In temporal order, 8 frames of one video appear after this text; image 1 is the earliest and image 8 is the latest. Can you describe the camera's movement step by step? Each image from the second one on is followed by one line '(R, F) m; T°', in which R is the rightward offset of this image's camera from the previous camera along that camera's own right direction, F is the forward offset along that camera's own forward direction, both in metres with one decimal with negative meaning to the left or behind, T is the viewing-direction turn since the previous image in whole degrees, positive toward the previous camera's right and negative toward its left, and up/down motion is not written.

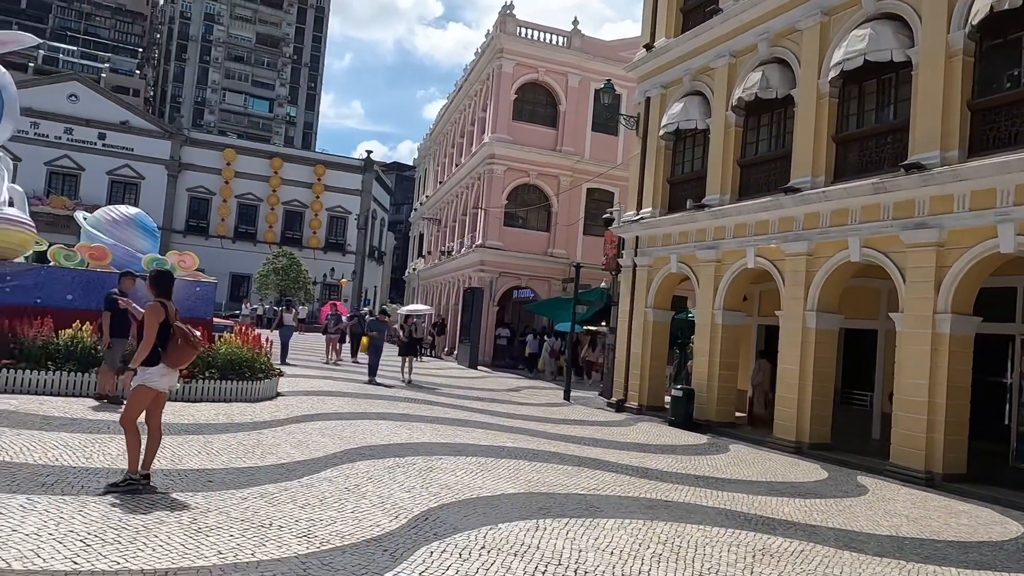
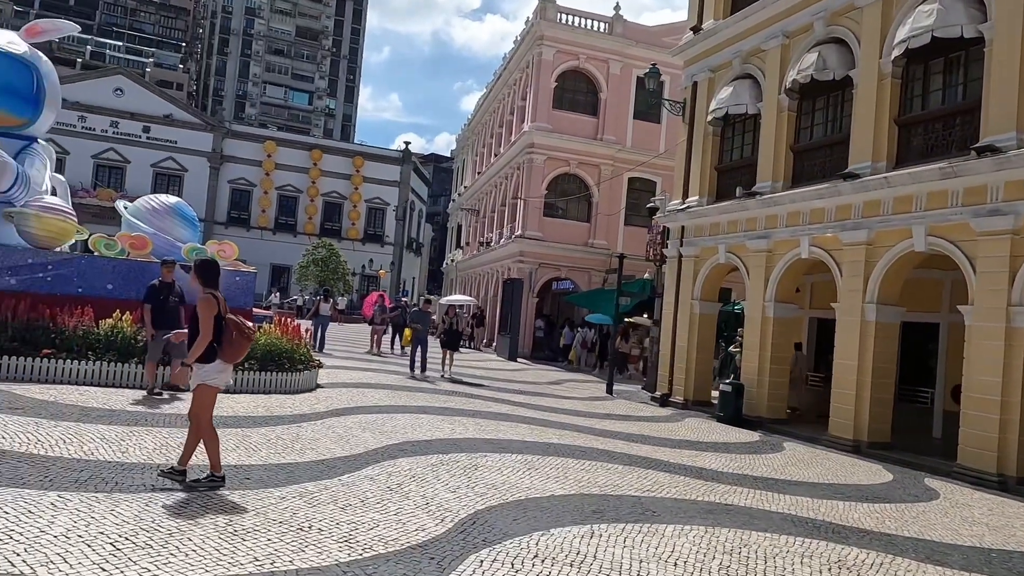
(-0.1, +0.4) m; -3°
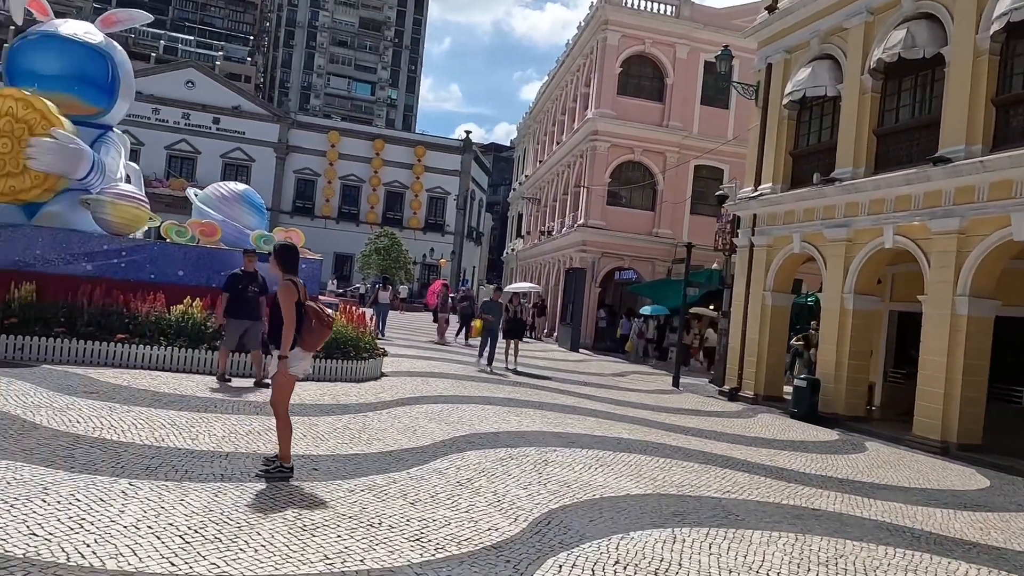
(-0.1, +0.3) m; -4°
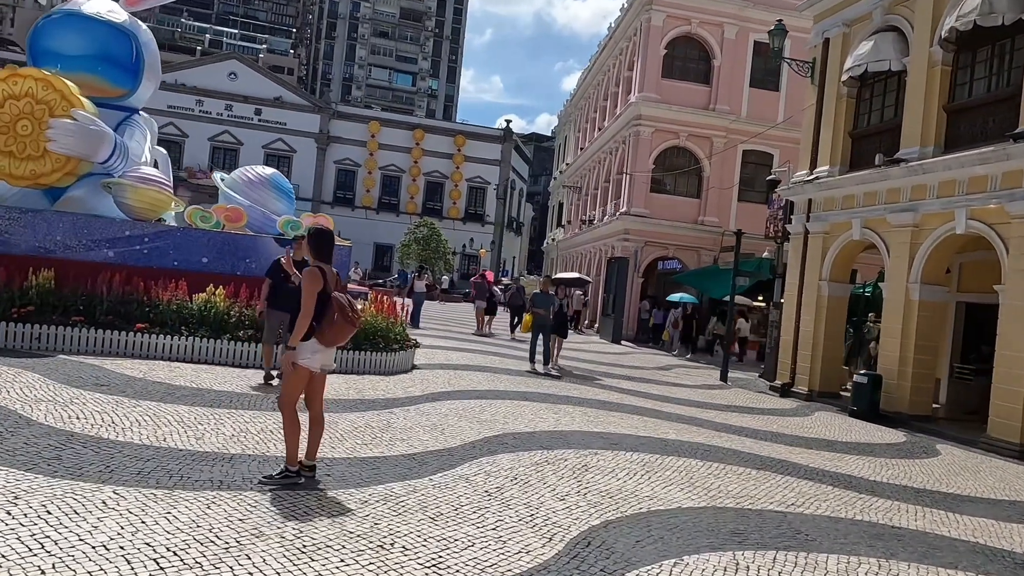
(0.0, +0.7) m; -3°
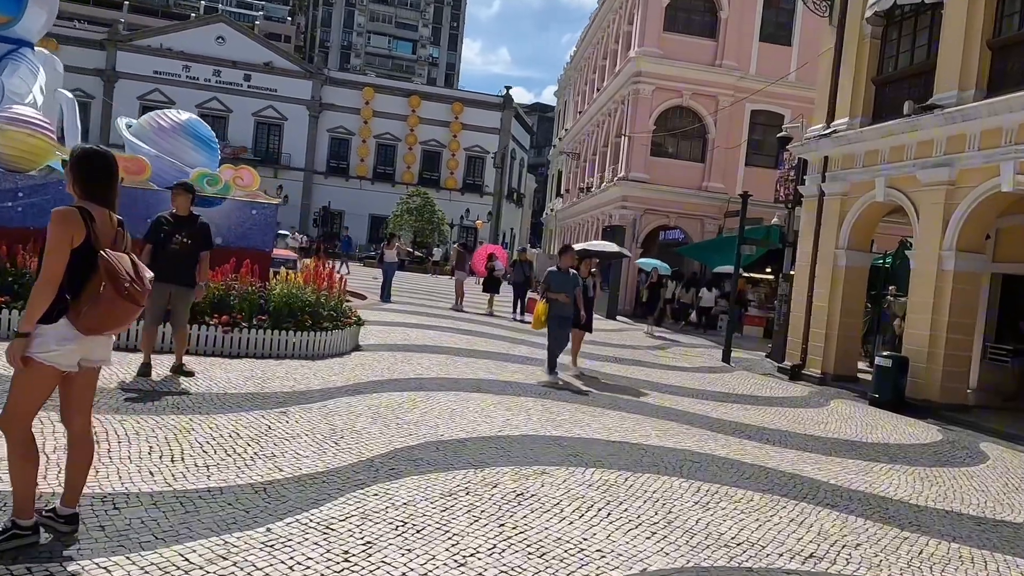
(+0.6, +1.9) m; -1°
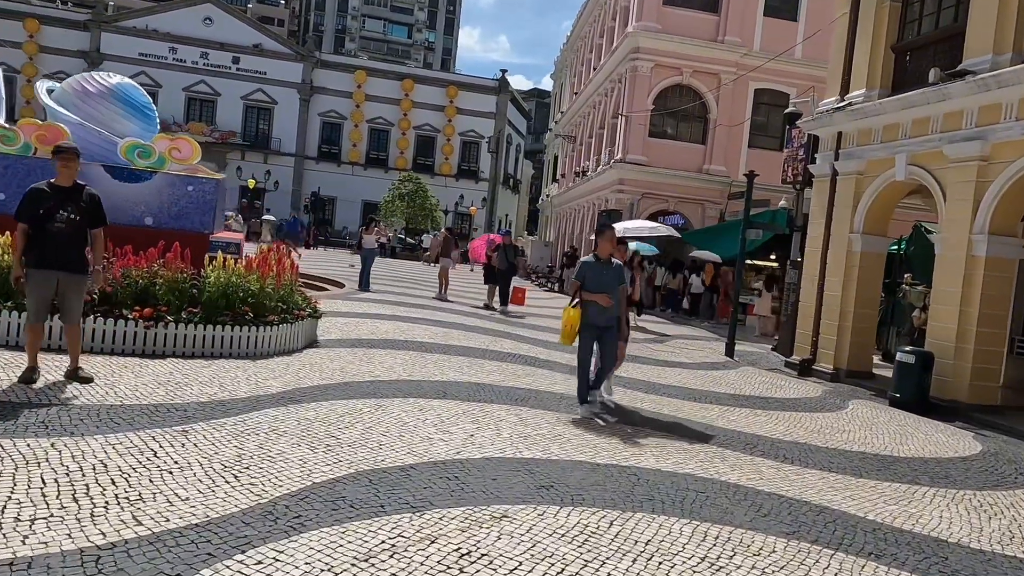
(+0.3, +1.3) m; 0°
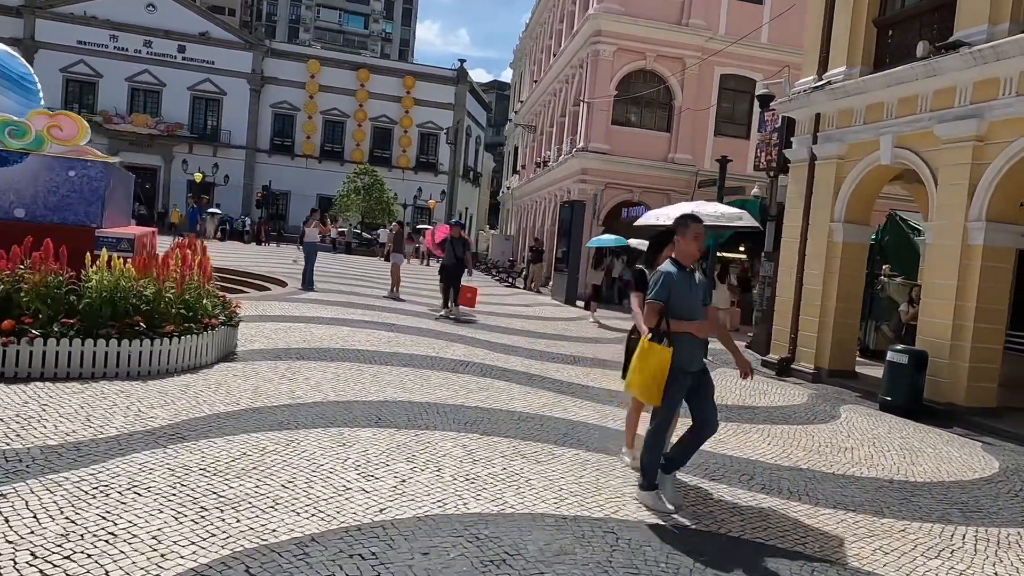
(+0.1, +1.2) m; +3°
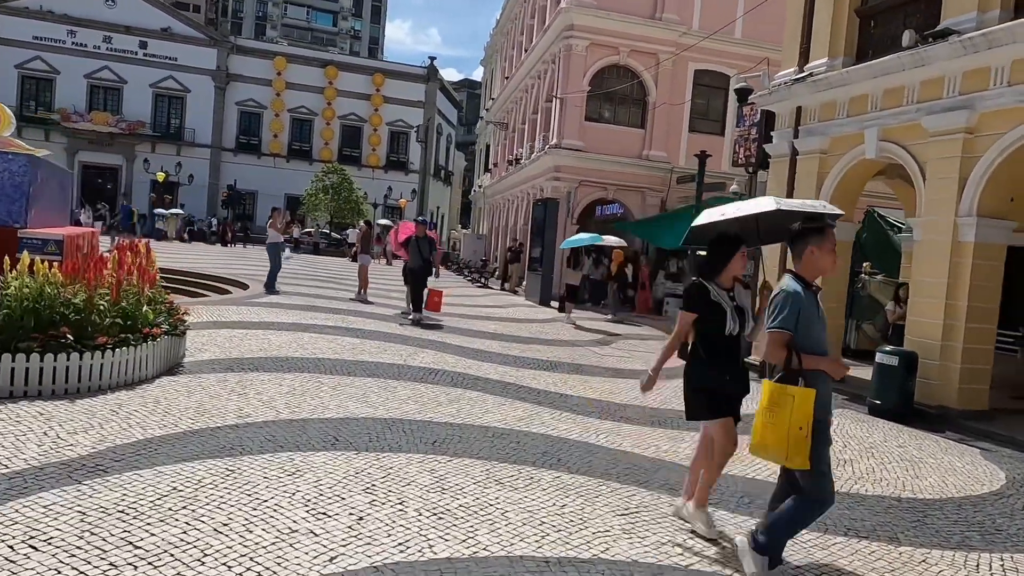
(0.0, +0.6) m; +2°
